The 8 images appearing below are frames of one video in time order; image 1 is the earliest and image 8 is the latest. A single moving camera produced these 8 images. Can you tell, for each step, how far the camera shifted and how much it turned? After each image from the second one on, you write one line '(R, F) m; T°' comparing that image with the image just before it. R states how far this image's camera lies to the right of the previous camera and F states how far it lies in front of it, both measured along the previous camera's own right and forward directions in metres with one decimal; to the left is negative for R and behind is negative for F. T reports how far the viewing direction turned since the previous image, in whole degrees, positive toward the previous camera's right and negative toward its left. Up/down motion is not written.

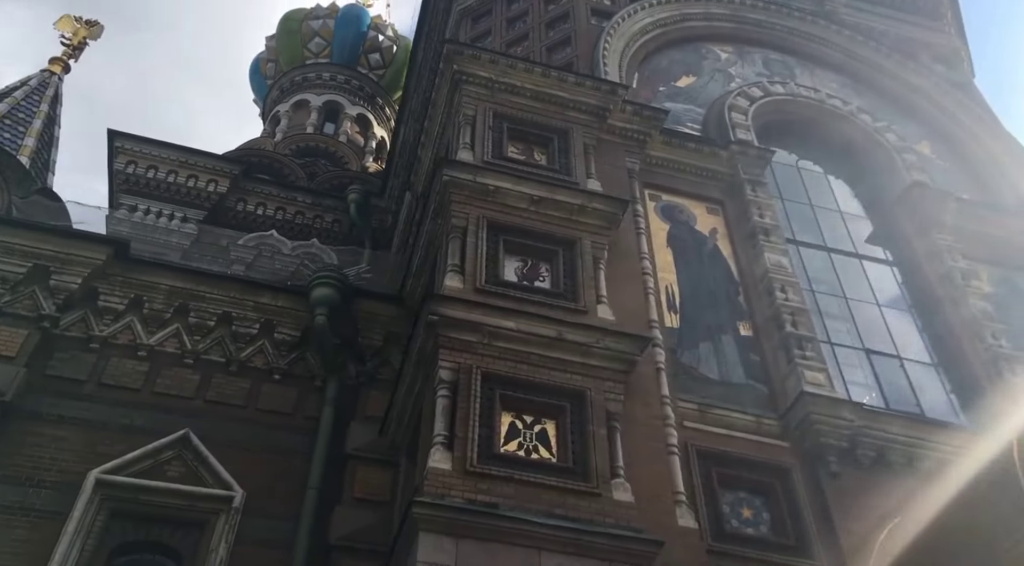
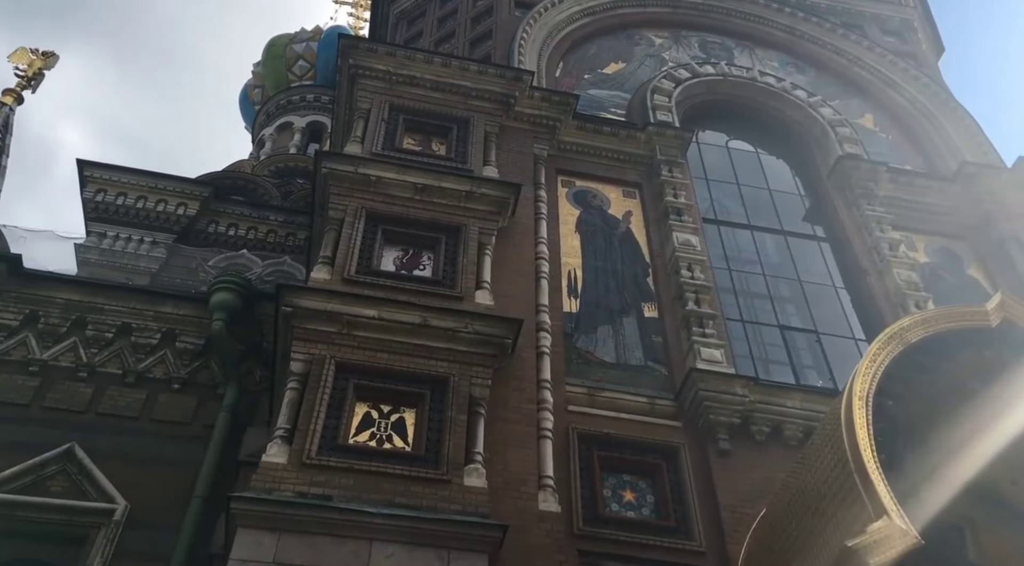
(+1.3, +0.3) m; -1°
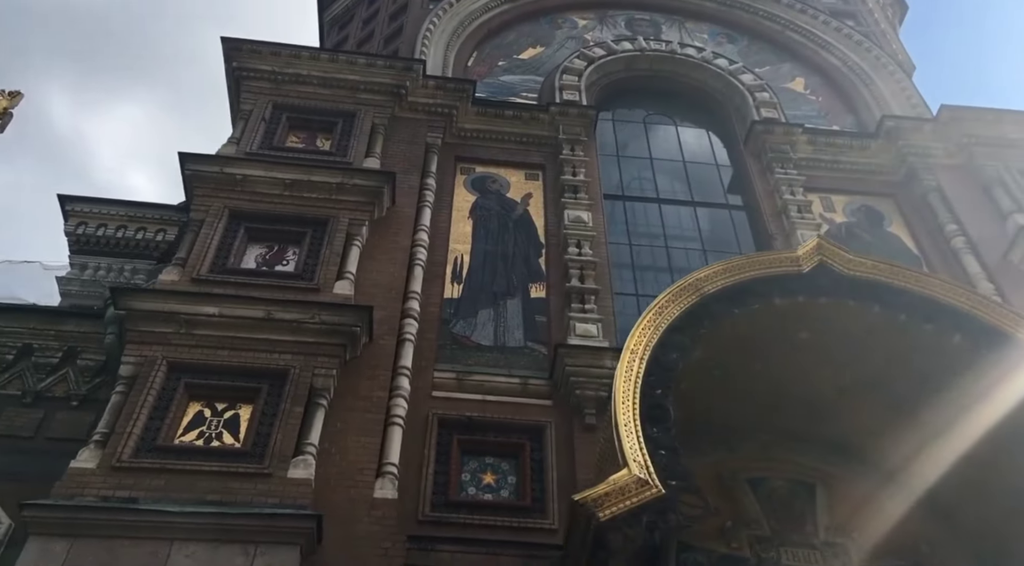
(+1.5, +0.2) m; -2°
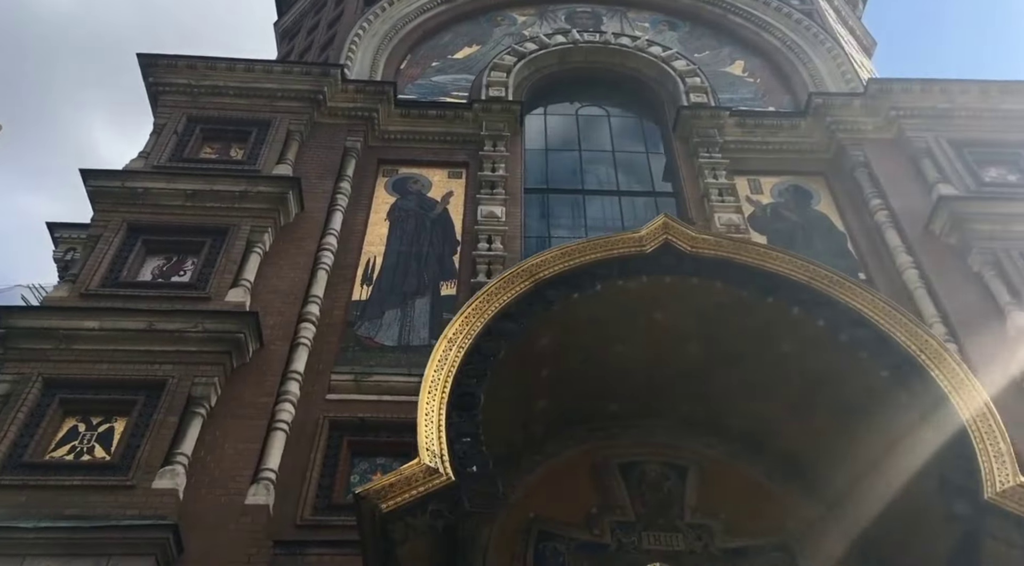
(+1.1, +0.1) m; -1°
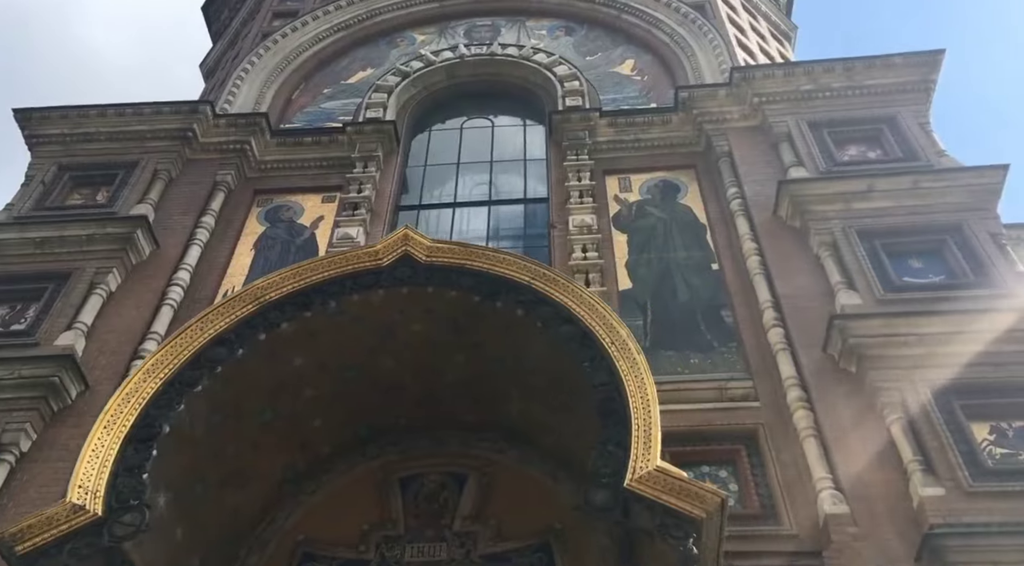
(+1.8, 0.0) m; -2°
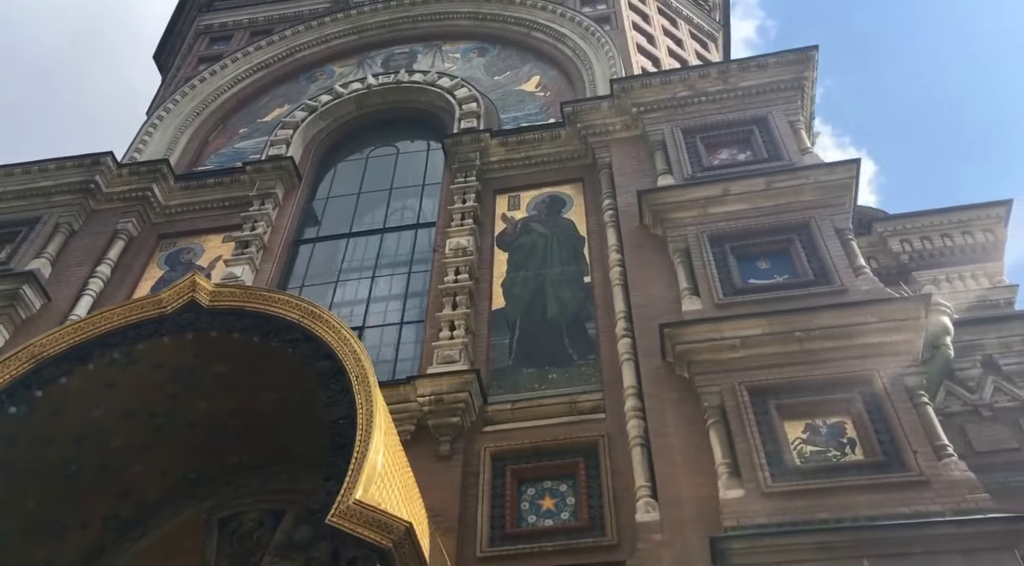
(+1.6, -0.1) m; -2°
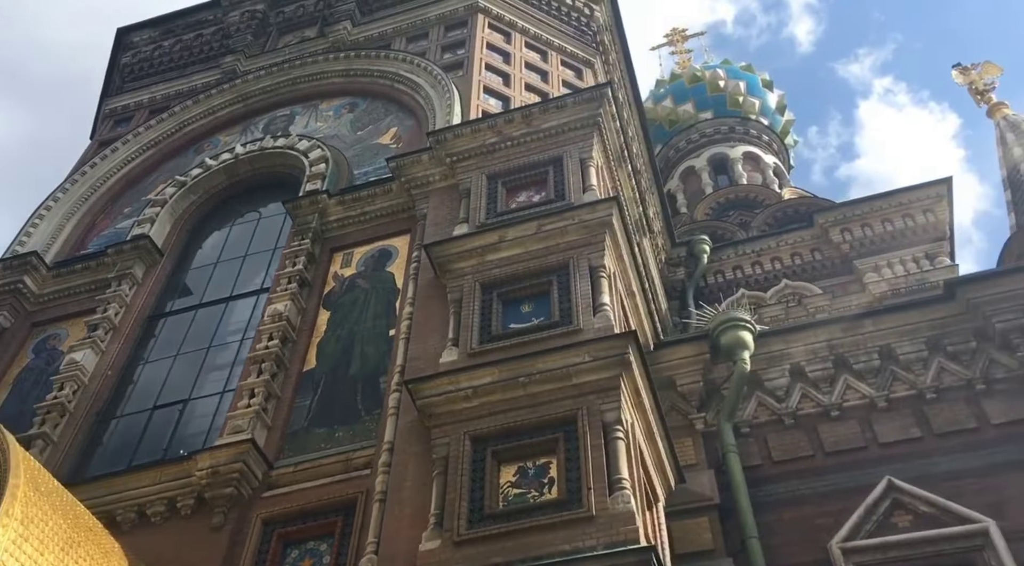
(+2.6, -0.4) m; -3°
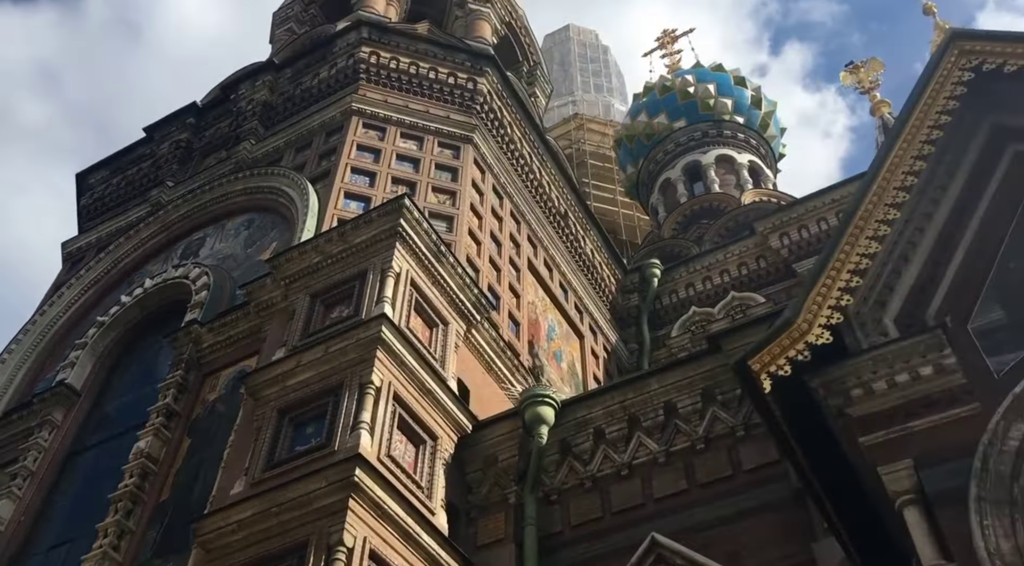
(+3.4, -0.9) m; -5°
